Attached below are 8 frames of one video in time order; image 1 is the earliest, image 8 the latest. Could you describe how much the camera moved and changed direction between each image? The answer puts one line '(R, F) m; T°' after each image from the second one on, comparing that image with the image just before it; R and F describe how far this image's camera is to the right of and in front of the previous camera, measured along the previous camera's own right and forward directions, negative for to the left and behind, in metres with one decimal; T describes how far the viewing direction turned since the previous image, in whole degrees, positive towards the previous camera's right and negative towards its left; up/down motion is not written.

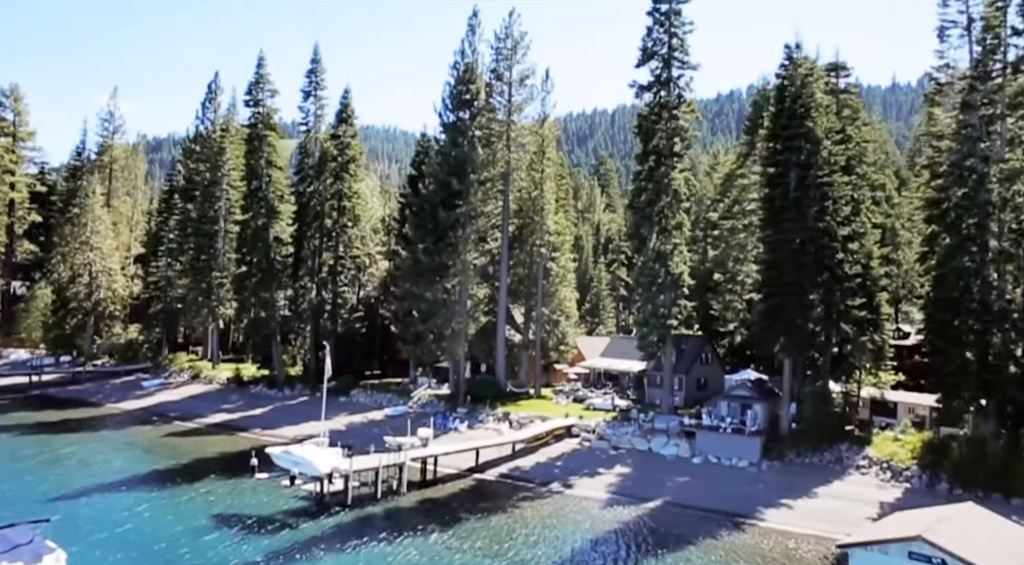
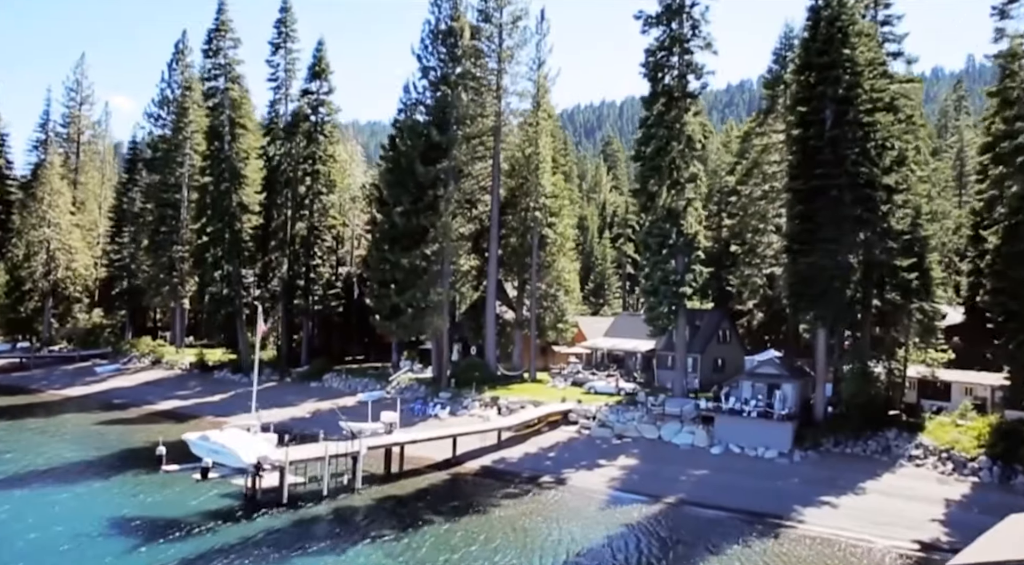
(+1.0, +5.4) m; -1°
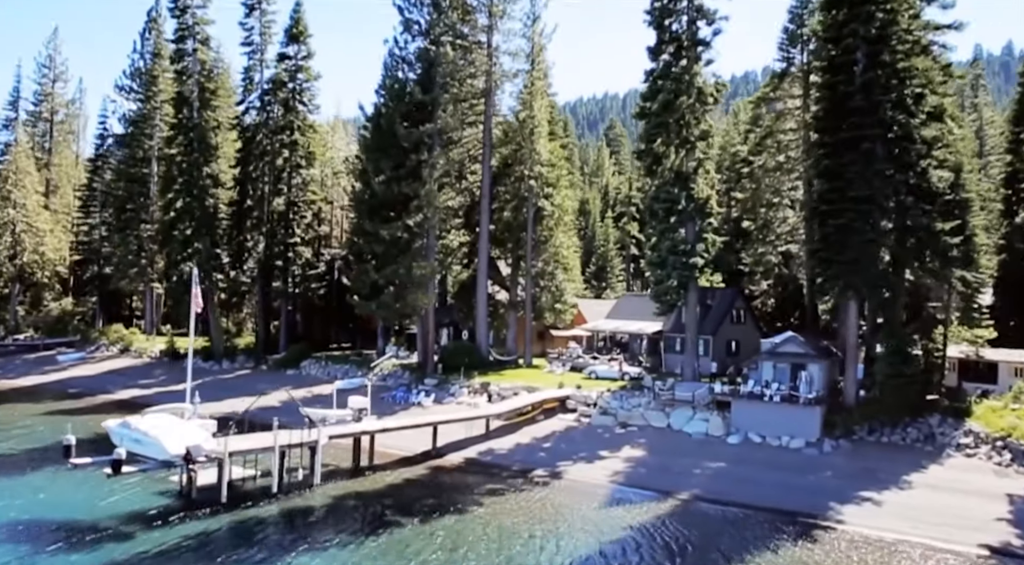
(+0.5, +3.5) m; 0°
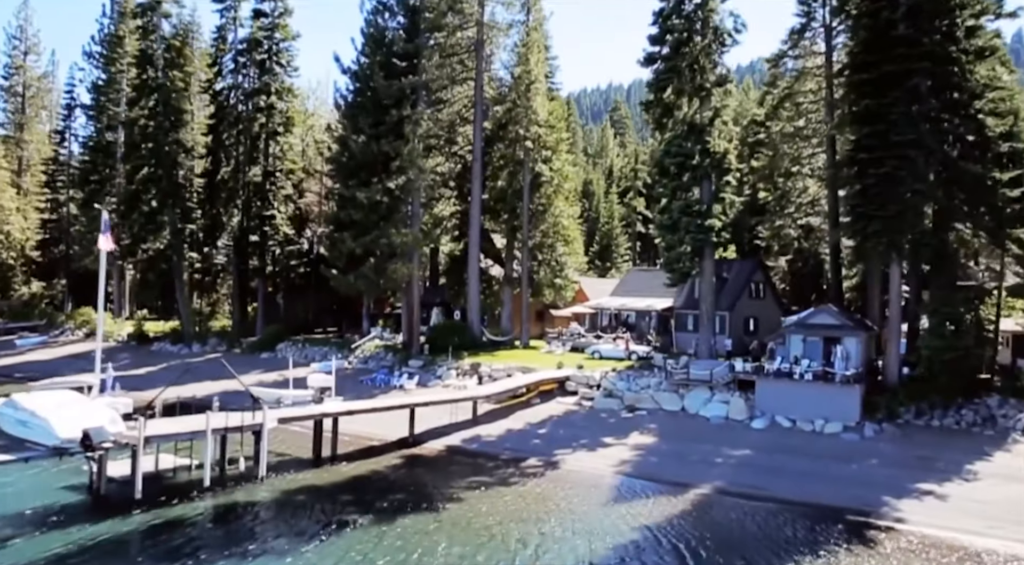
(+0.5, +3.5) m; 0°
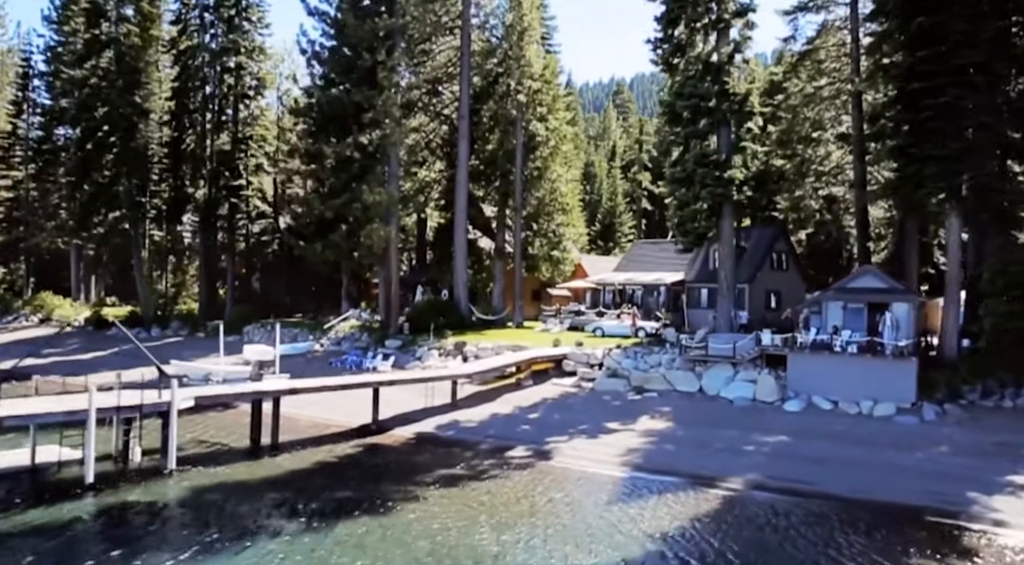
(+0.5, +3.7) m; 0°
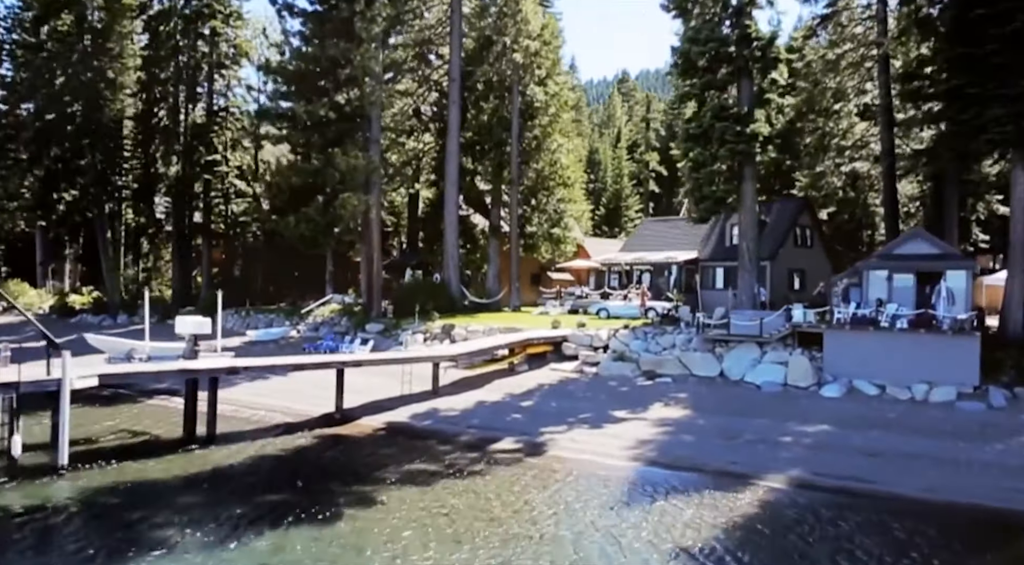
(+0.3, +2.7) m; 0°
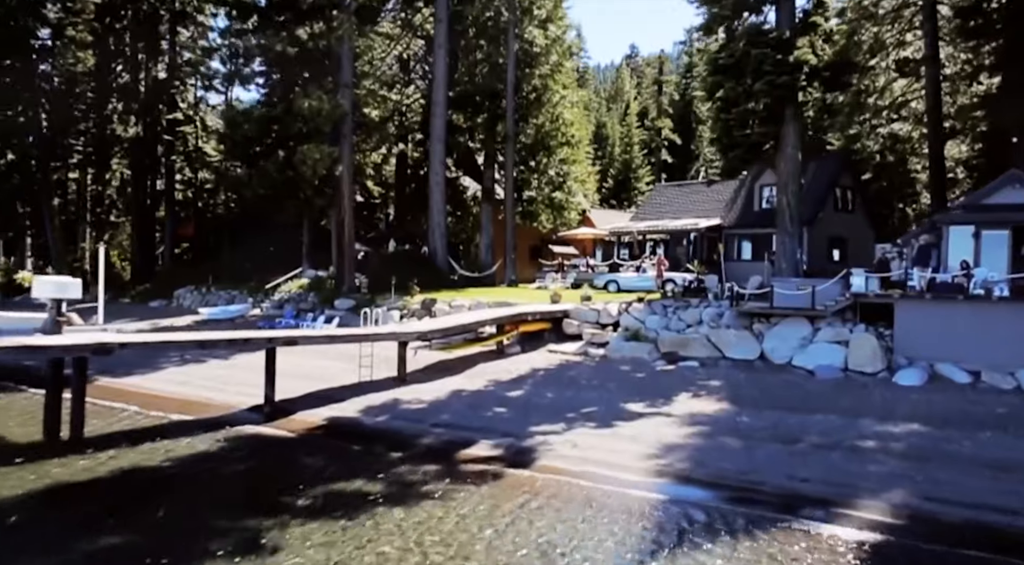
(+0.4, +3.5) m; 0°
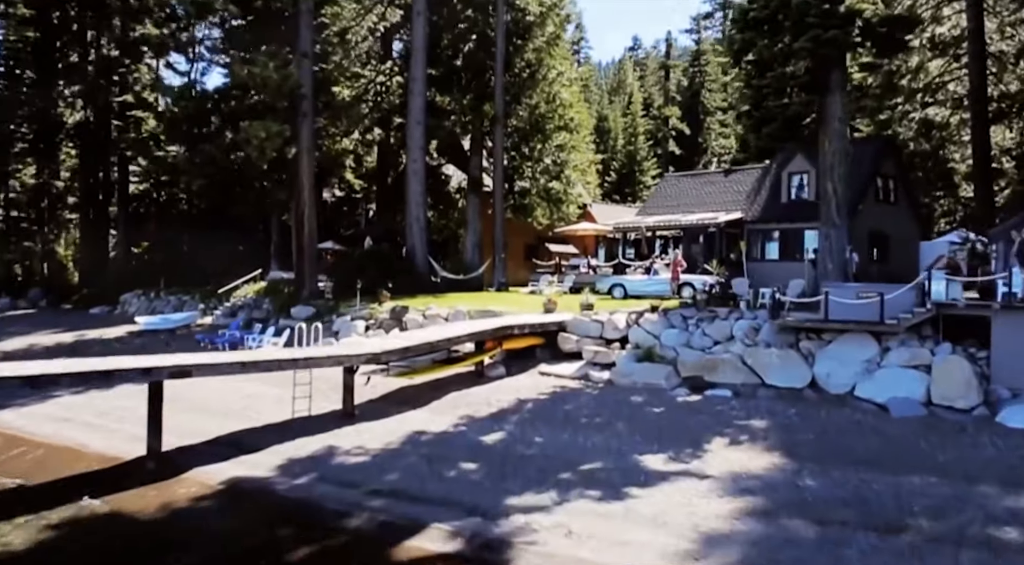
(+0.3, +3.1) m; 0°
